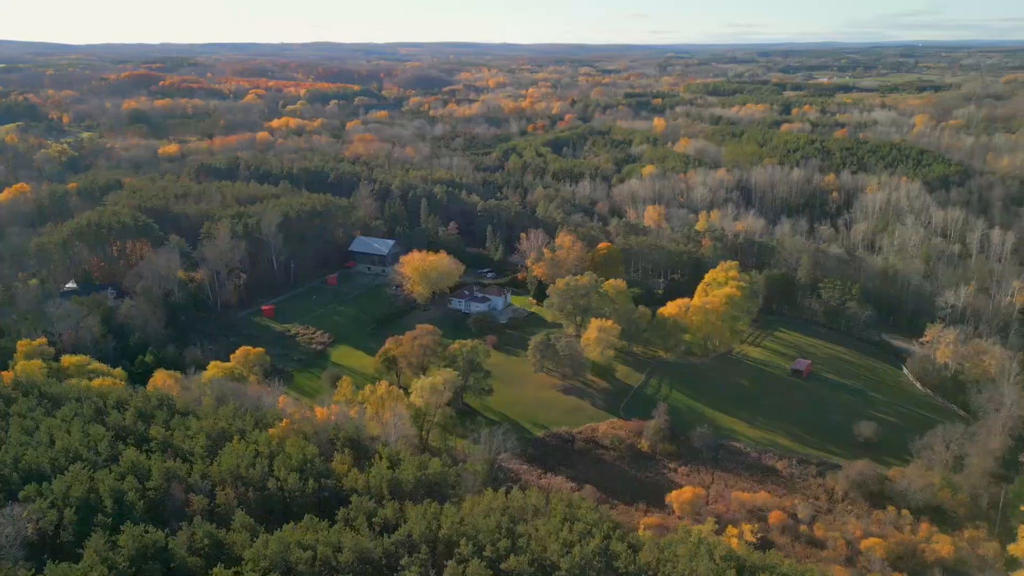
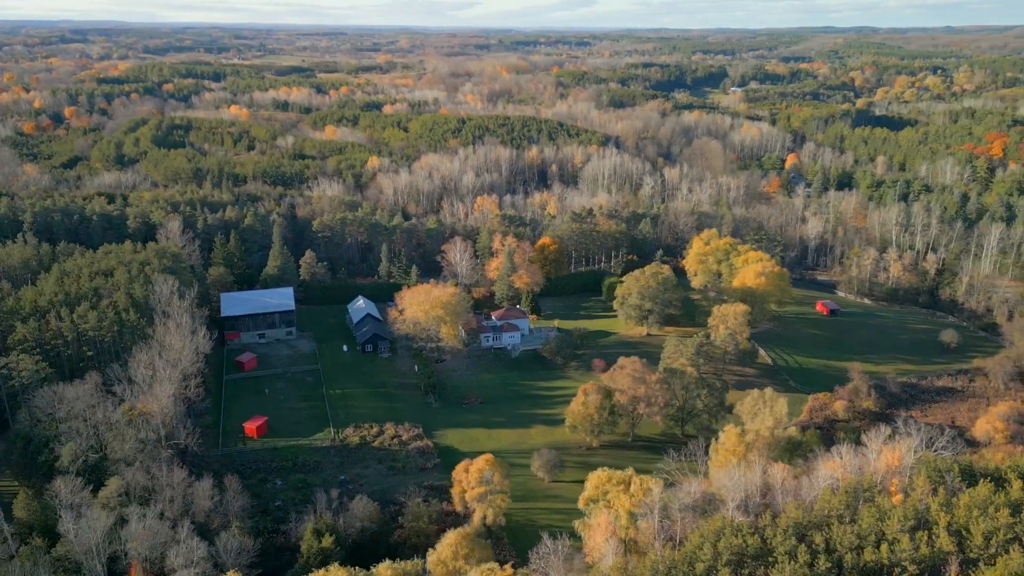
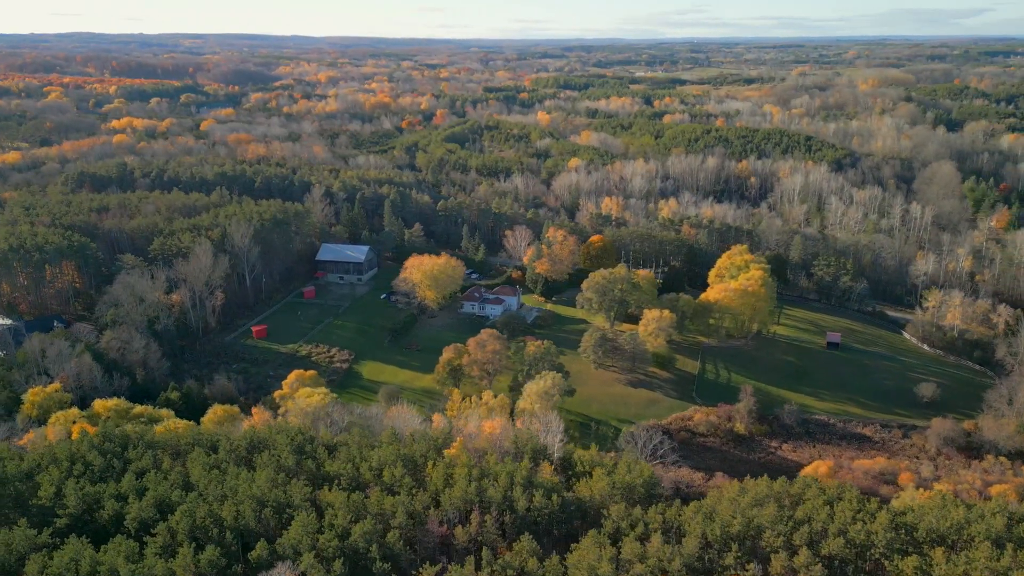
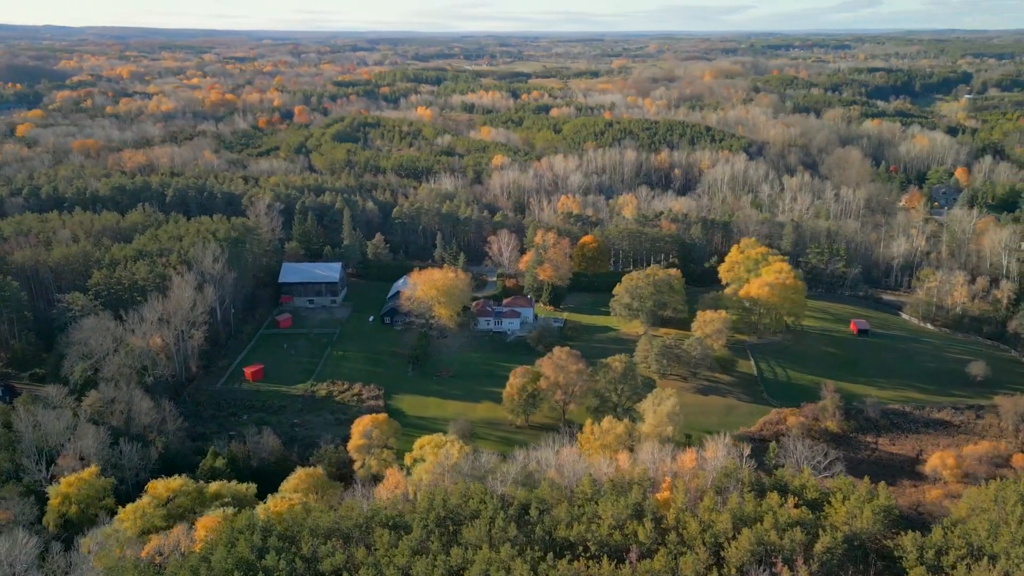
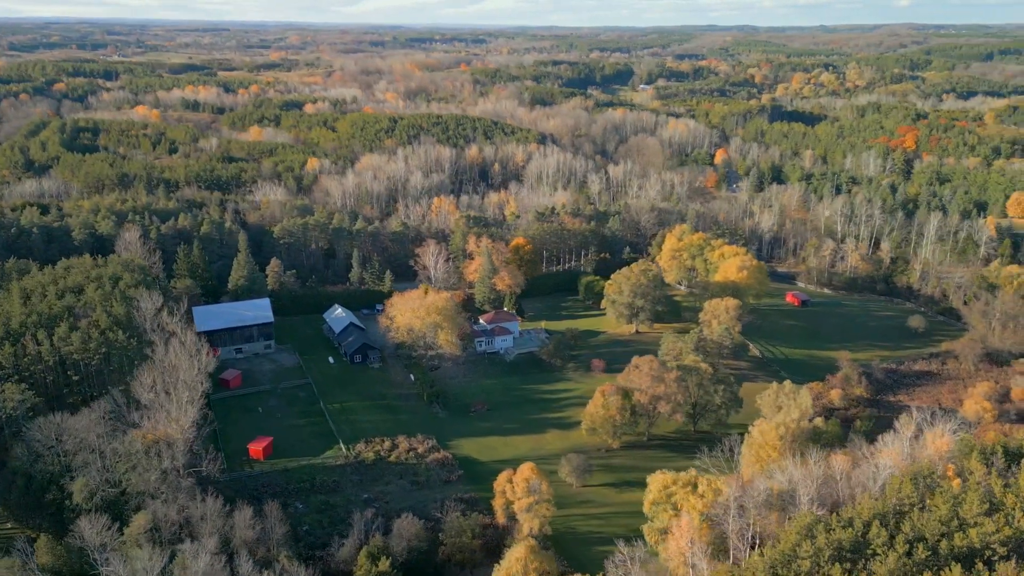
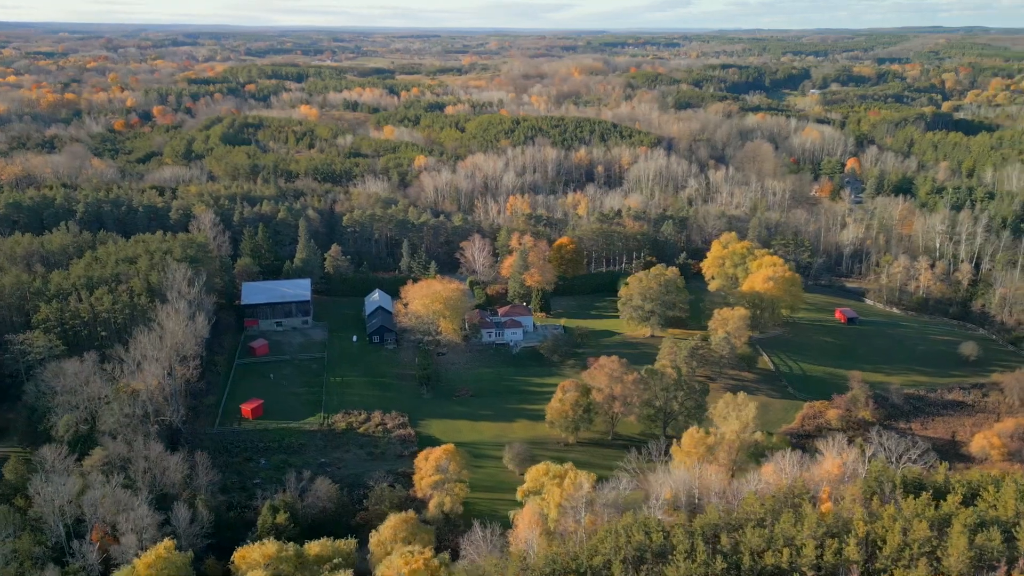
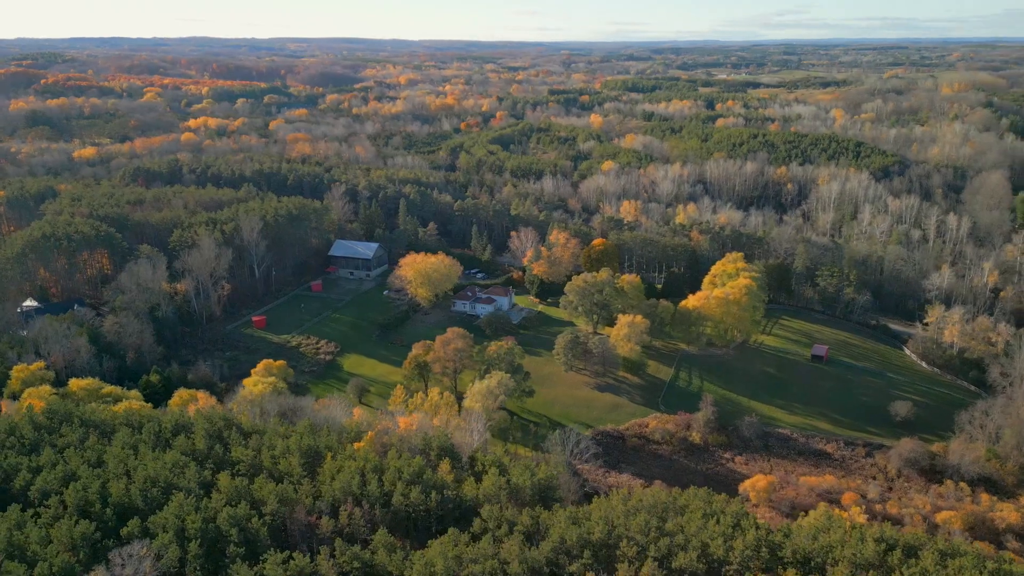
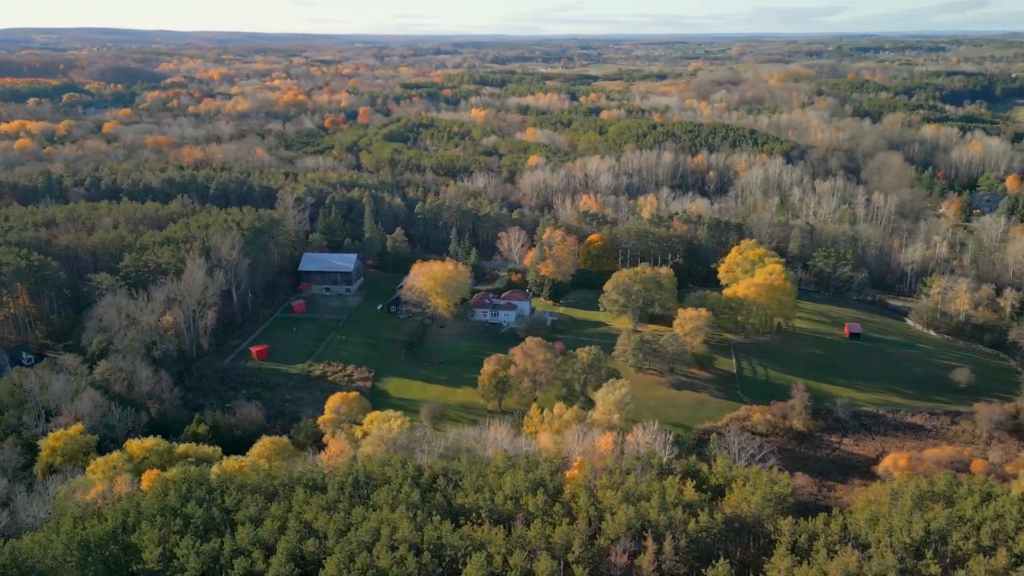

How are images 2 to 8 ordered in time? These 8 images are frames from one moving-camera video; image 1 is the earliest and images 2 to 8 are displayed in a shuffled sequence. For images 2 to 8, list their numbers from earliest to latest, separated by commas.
7, 3, 8, 4, 6, 2, 5
